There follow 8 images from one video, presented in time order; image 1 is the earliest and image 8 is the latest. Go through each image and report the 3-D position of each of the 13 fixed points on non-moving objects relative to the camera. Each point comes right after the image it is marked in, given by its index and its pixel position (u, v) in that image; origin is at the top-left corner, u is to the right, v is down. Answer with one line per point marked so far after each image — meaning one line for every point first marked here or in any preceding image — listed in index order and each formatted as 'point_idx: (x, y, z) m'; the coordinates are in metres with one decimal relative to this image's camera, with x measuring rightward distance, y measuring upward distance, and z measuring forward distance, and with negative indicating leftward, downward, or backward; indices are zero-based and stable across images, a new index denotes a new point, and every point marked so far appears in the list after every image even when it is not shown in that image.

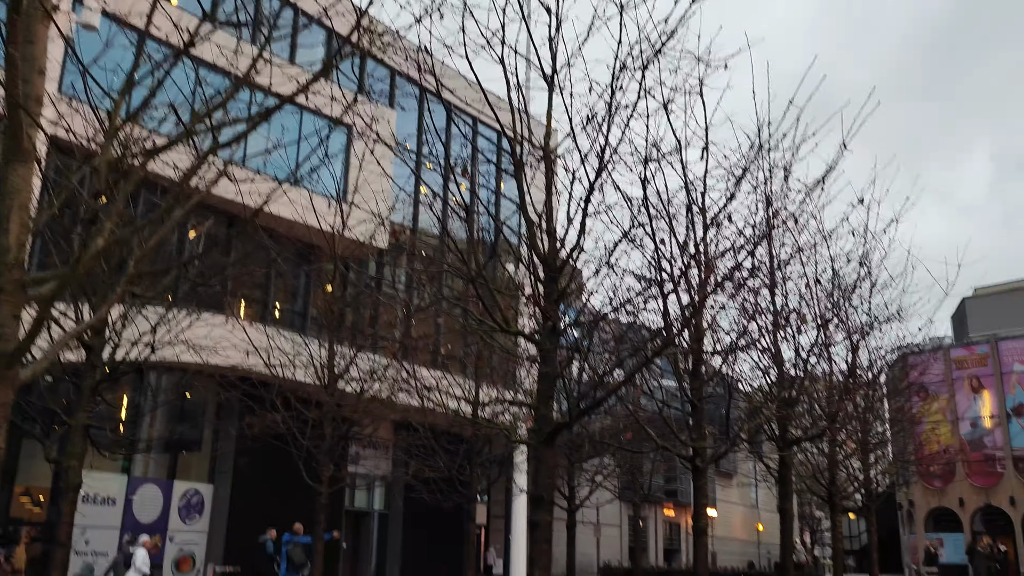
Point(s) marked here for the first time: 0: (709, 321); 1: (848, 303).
0: (+1.9, -0.3, +8.2) m
1: (+3.9, -0.1, +9.9) m
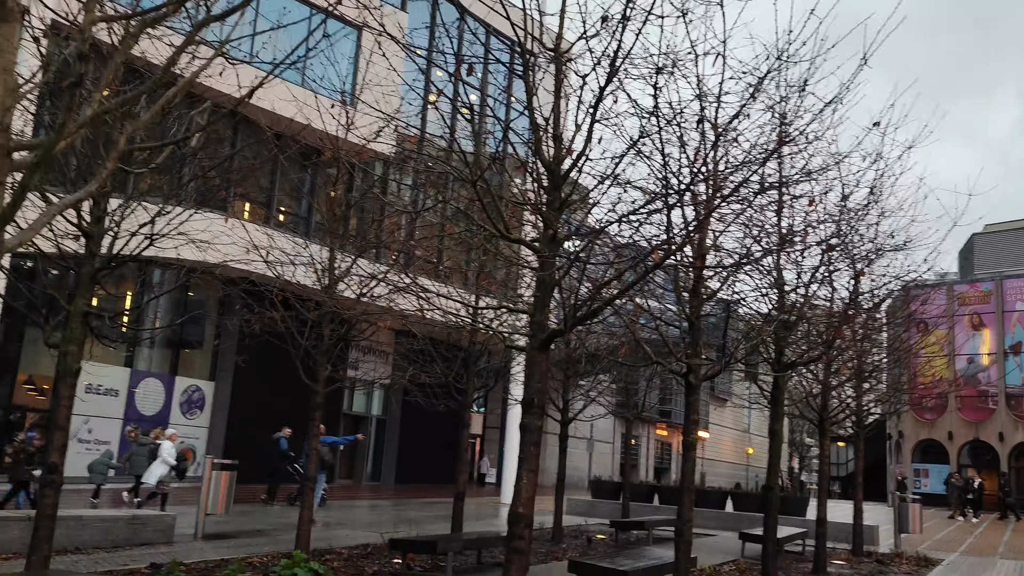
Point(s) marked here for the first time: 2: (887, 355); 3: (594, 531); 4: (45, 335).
0: (+1.9, +0.5, +8.1) m
1: (+3.9, +0.7, +9.7) m
2: (+6.4, -1.1, +14.4) m
3: (+1.6, -4.8, +17.0) m
4: (-4.9, -0.5, +8.9) m
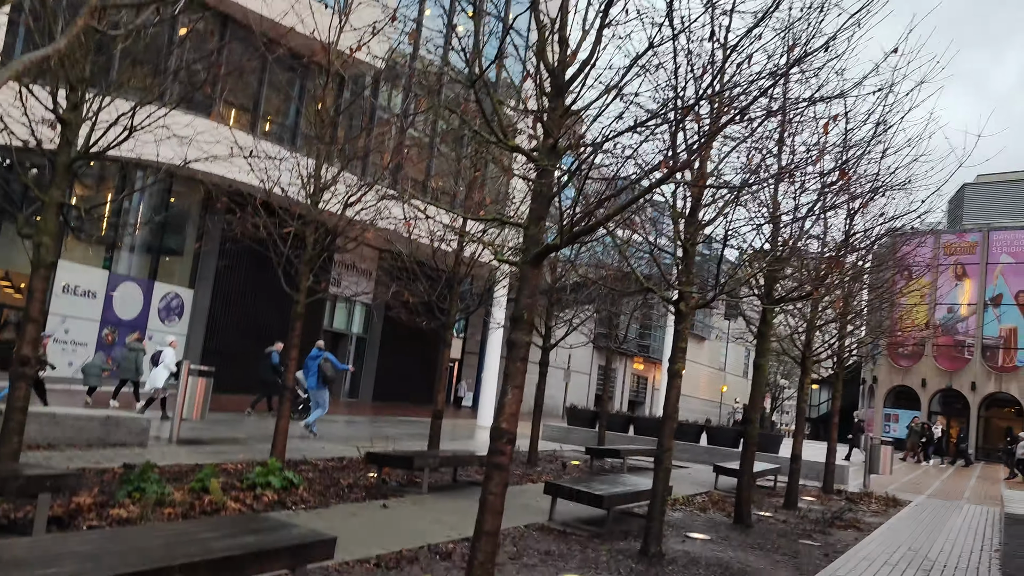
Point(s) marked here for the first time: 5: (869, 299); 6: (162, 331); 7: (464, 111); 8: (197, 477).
0: (+1.9, +1.1, +7.8) m
1: (+3.8, +1.4, +9.5) m
2: (+6.1, -0.2, +14.4) m
3: (+1.1, -3.4, +17.1) m
4: (-5.0, +0.6, +8.6) m
5: (+6.0, -0.2, +14.2) m
6: (-8.2, -1.0, +20.0) m
7: (-0.4, +1.4, +6.8) m
8: (-3.0, -1.8, +8.1) m
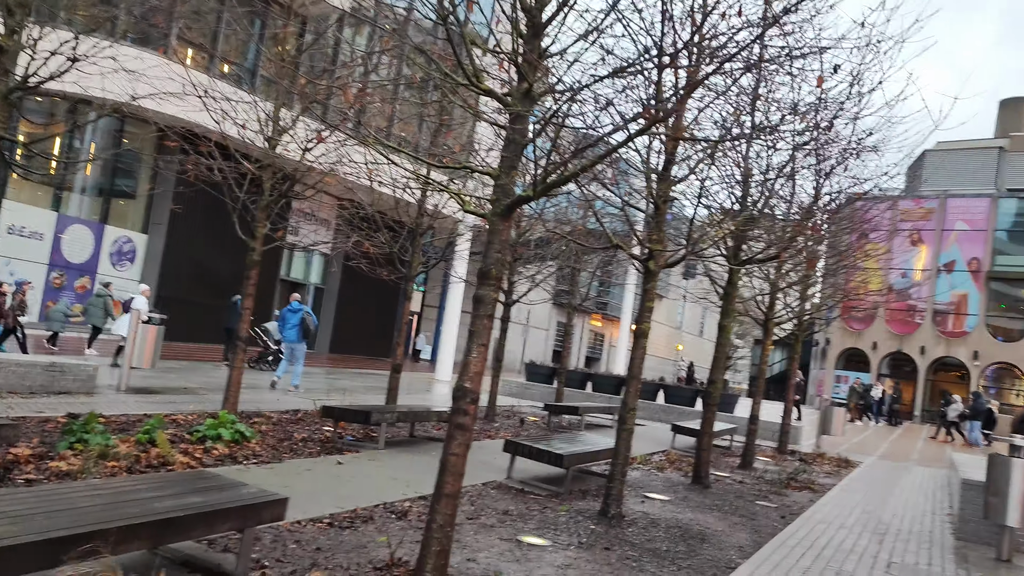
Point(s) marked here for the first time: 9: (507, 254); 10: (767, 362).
0: (+1.6, +1.5, +7.6) m
1: (+3.5, +1.8, +9.3) m
2: (+5.5, +0.4, +14.4) m
3: (+0.3, -2.5, +17.1) m
4: (-5.3, +1.2, +8.1) m
5: (+5.4, +0.4, +14.2) m
6: (-9.1, +0.3, +19.3) m
7: (-0.6, +1.8, +6.5) m
8: (-3.4, -1.3, +7.8) m
9: (0.0, +0.2, +5.1) m
10: (+4.6, -1.3, +15.4) m
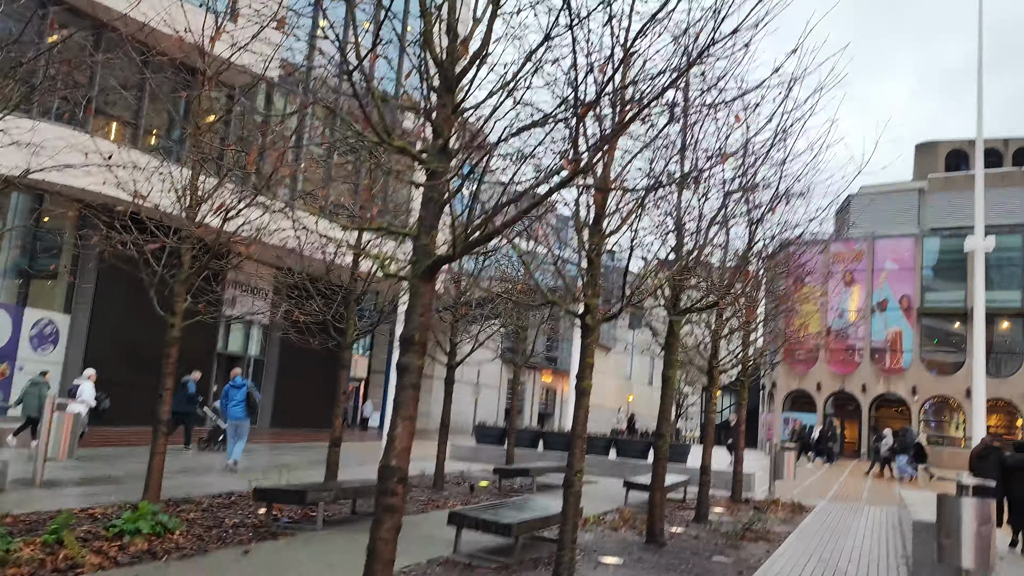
0: (+0.9, +1.0, +7.5) m
1: (+2.7, +1.3, +9.3) m
2: (+4.5, -0.3, +14.4) m
3: (-0.7, -3.7, +16.5) m
4: (-6.0, +0.3, +7.5) m
5: (+4.4, -0.3, +14.3) m
6: (-10.3, -1.6, +18.4) m
7: (-1.2, +1.3, +6.2) m
8: (-3.8, -2.0, +7.1) m
9: (-0.5, -0.2, +4.9) m
10: (+3.6, -2.2, +15.3) m
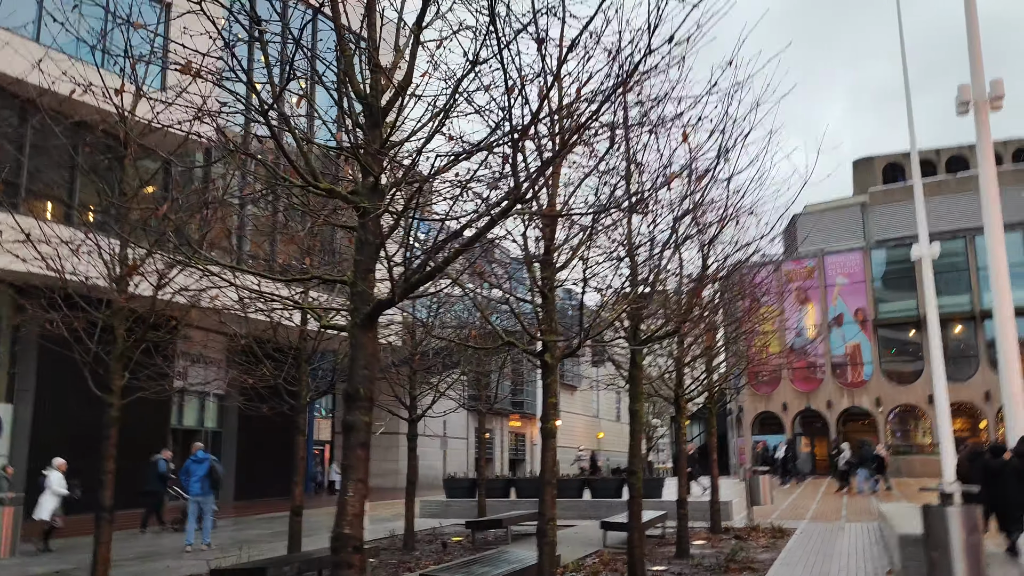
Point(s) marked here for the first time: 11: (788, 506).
0: (+0.4, +0.7, +7.3) m
1: (+2.1, +1.1, +9.2) m
2: (+3.8, -0.7, +14.3) m
3: (-1.2, -4.6, +16.0) m
4: (-6.4, -0.5, +6.9) m
5: (+3.7, -0.7, +14.1) m
6: (-11.0, -3.4, +17.4) m
7: (-1.7, +0.9, +5.9) m
8: (-4.0, -2.7, +6.5) m
9: (-0.7, -0.4, +4.5) m
10: (+3.1, -2.7, +15.0) m
11: (+6.4, -5.0, +19.6) m
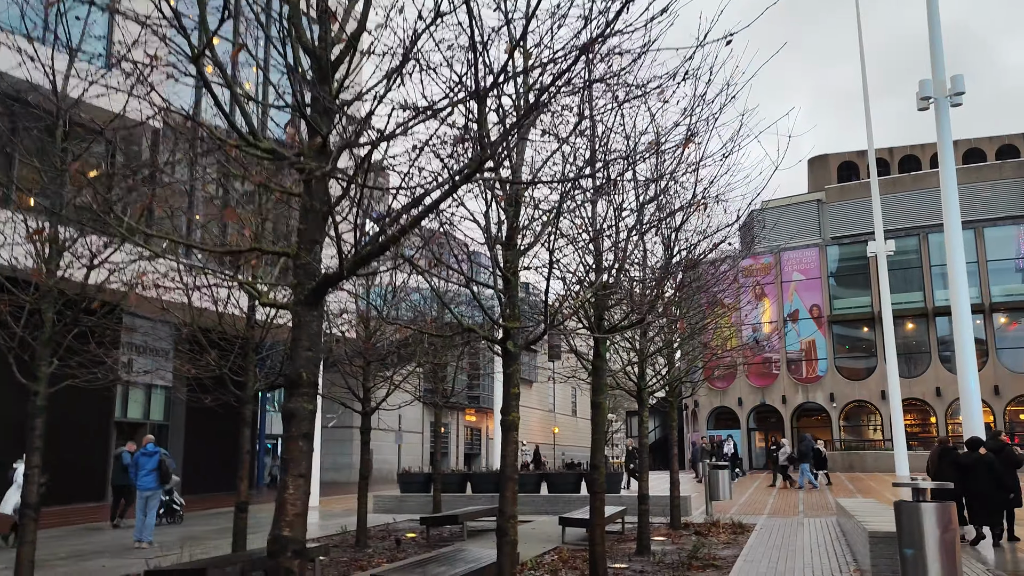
0: (+0.1, +0.9, +6.8) m
1: (+1.7, +1.2, +8.9) m
2: (+3.1, -0.5, +14.0) m
3: (-2.0, -4.4, +15.5) m
4: (-6.7, -0.3, +6.1) m
5: (+3.0, -0.5, +13.9) m
6: (-11.9, -3.1, +16.4) m
7: (-1.9, +1.0, +5.4) m
8: (-4.3, -2.5, +5.9) m
9: (-0.9, -0.3, +4.0) m
10: (+2.3, -2.5, +14.7) m
11: (+5.4, -4.9, +19.5) m
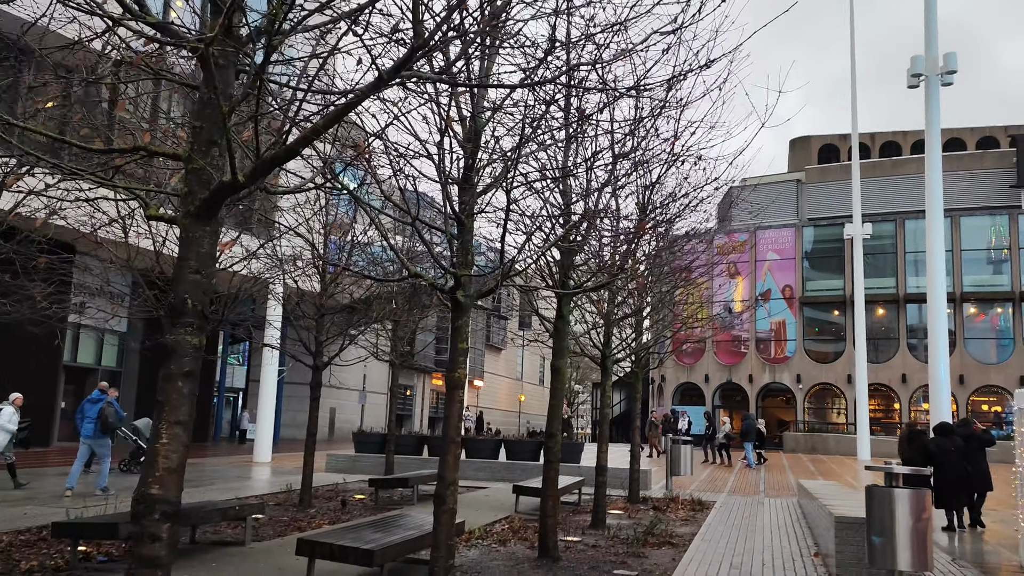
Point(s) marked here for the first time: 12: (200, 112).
0: (-0.2, +1.3, +6.2) m
1: (+1.4, +1.6, +8.2) m
2: (+2.5, 0.0, +13.5) m
3: (-2.8, -3.5, +14.9) m
4: (-7.0, +0.4, +5.3) m
5: (+2.4, 0.0, +13.3) m
6: (-12.6, -1.7, +15.5) m
7: (-2.1, +1.5, +4.7) m
8: (-4.8, -1.9, +5.2) m
9: (-1.2, 0.0, +3.4) m
10: (+1.6, -1.9, +14.2) m
11: (+4.4, -4.3, +19.2) m
12: (-1.5, +0.8, +4.0) m
